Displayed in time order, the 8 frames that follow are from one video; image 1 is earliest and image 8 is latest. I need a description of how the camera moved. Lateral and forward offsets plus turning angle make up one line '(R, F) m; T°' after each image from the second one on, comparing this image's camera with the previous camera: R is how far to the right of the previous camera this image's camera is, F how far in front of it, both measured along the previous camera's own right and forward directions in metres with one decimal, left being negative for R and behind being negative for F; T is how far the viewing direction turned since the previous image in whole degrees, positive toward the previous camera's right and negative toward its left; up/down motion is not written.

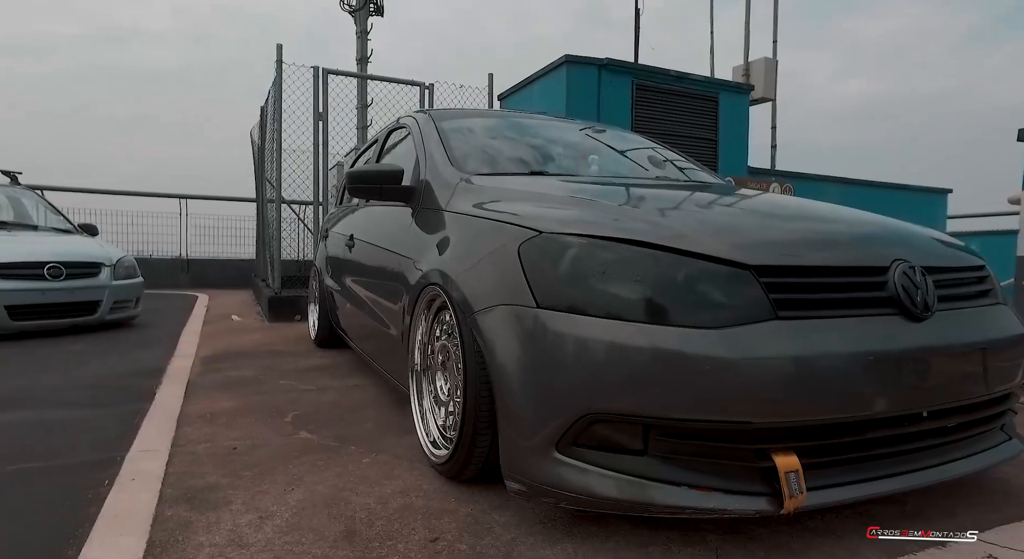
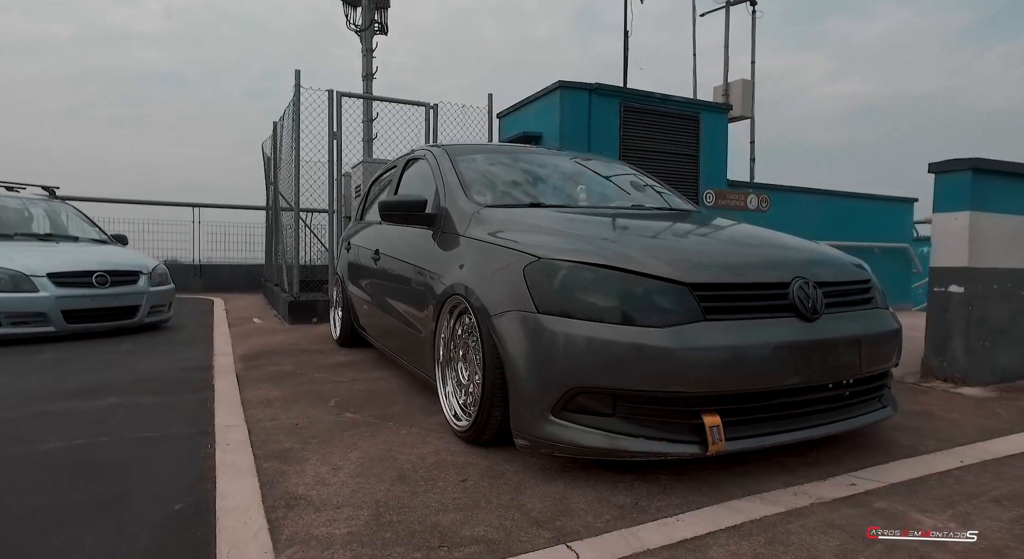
(0.0, -0.6) m; 0°
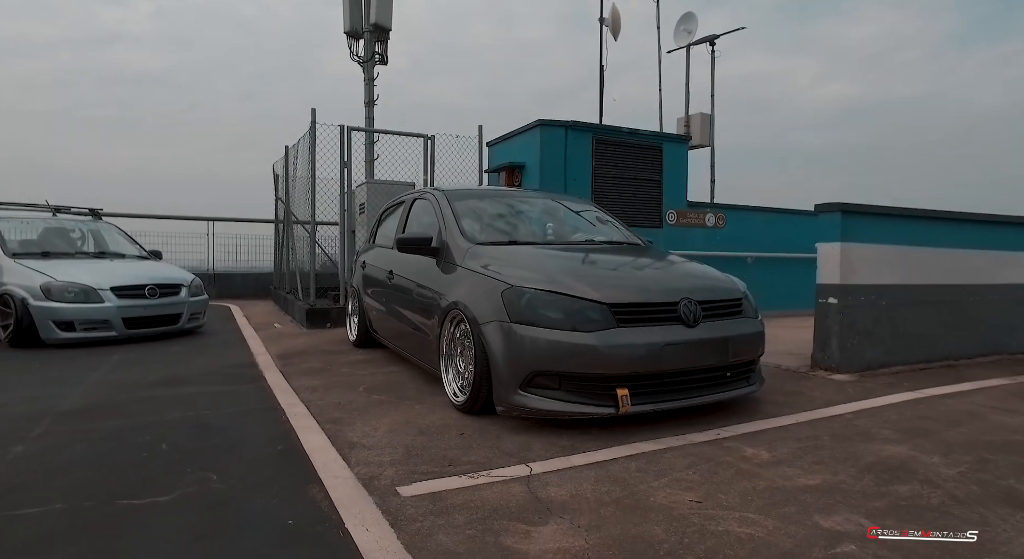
(+0.1, -1.1) m; +1°
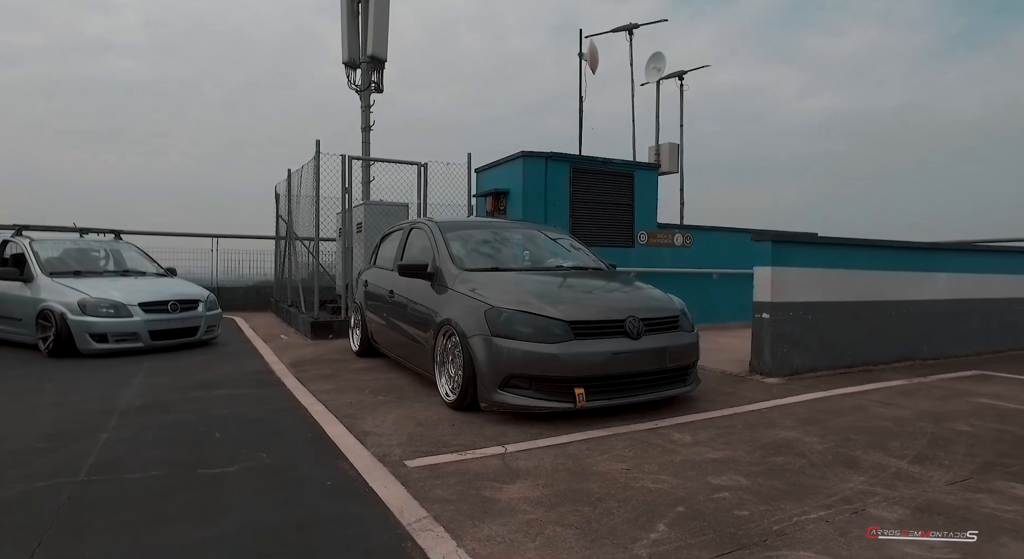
(+0.1, -0.8) m; +1°
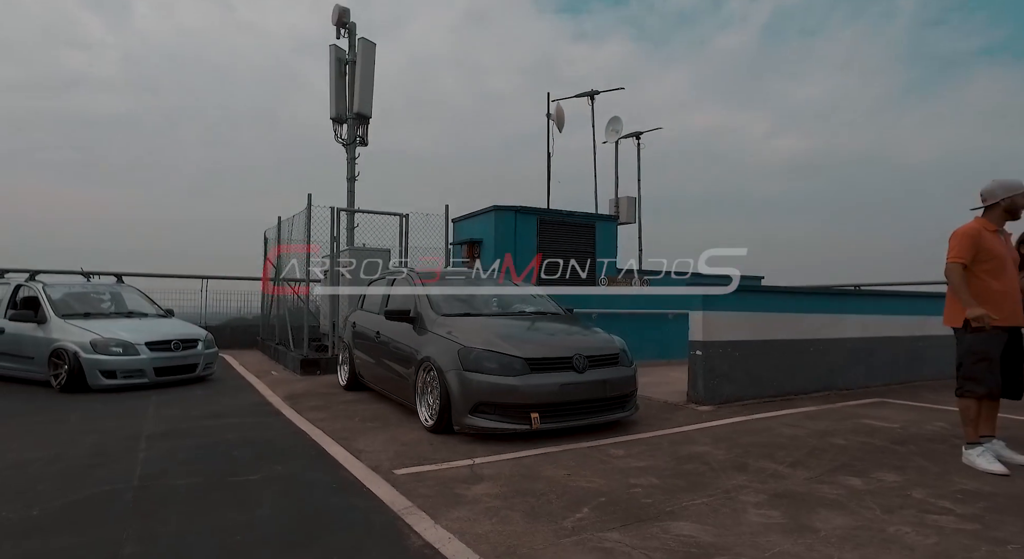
(+0.1, -0.9) m; +2°
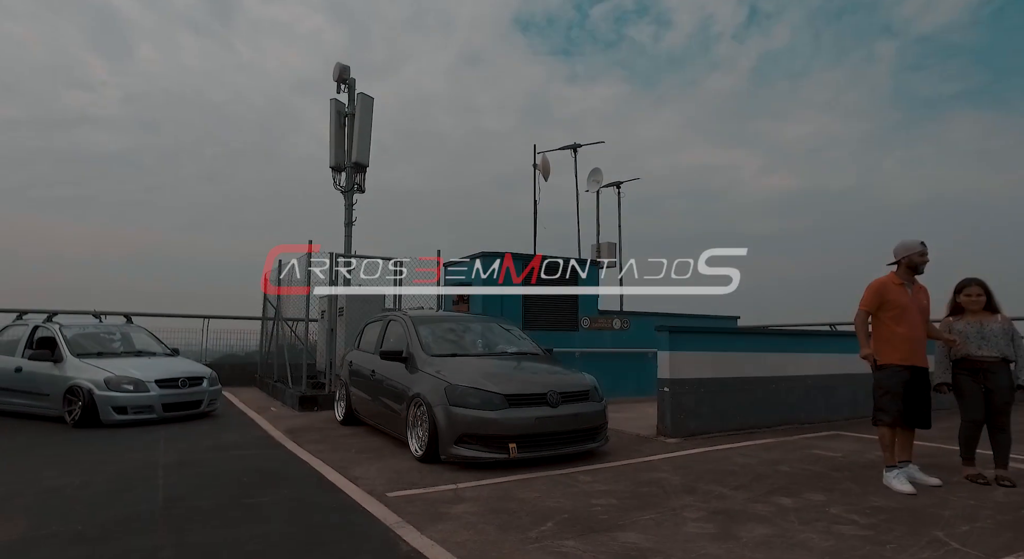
(+0.1, -0.7) m; +1°
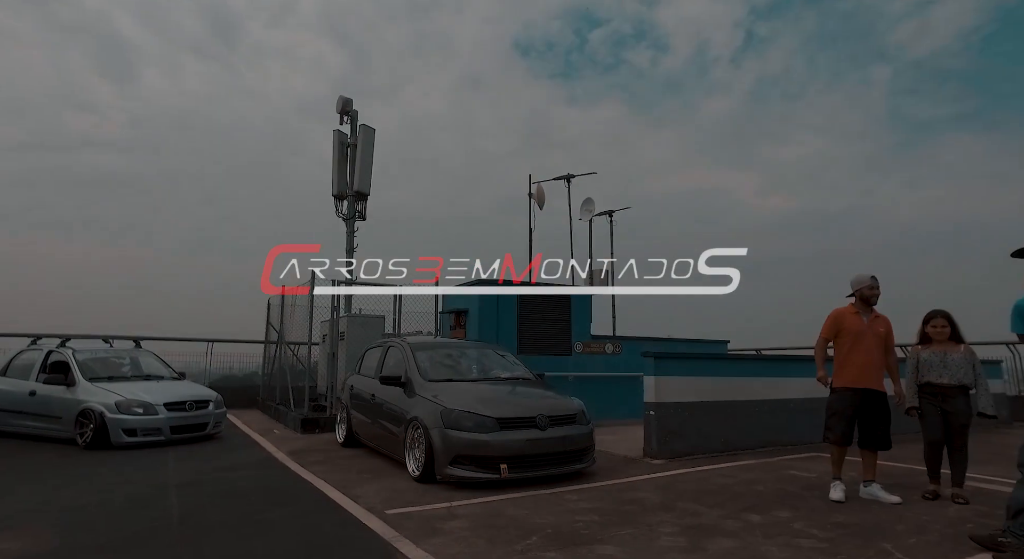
(+0.1, -0.4) m; 0°
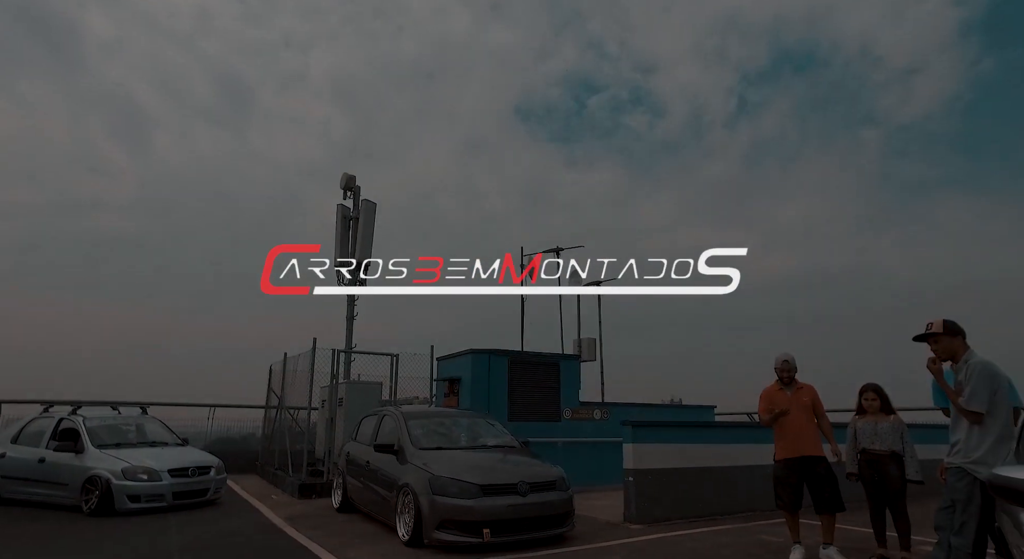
(+0.2, -0.6) m; 0°
